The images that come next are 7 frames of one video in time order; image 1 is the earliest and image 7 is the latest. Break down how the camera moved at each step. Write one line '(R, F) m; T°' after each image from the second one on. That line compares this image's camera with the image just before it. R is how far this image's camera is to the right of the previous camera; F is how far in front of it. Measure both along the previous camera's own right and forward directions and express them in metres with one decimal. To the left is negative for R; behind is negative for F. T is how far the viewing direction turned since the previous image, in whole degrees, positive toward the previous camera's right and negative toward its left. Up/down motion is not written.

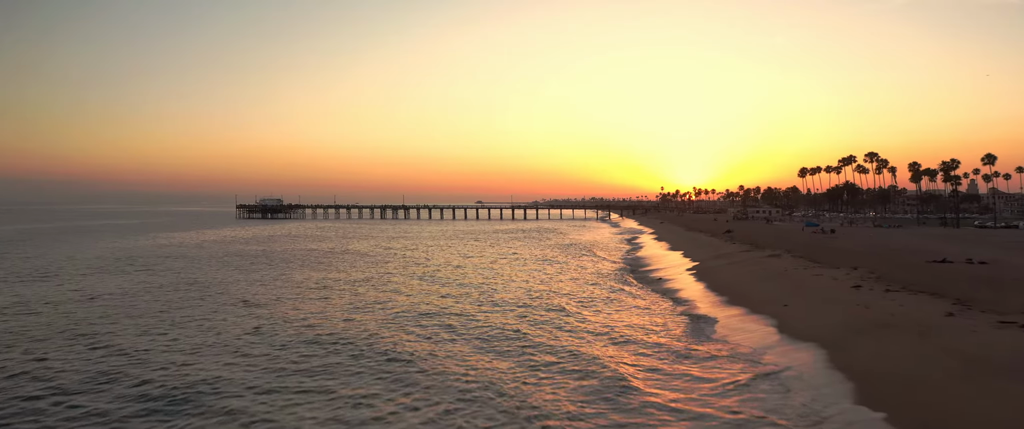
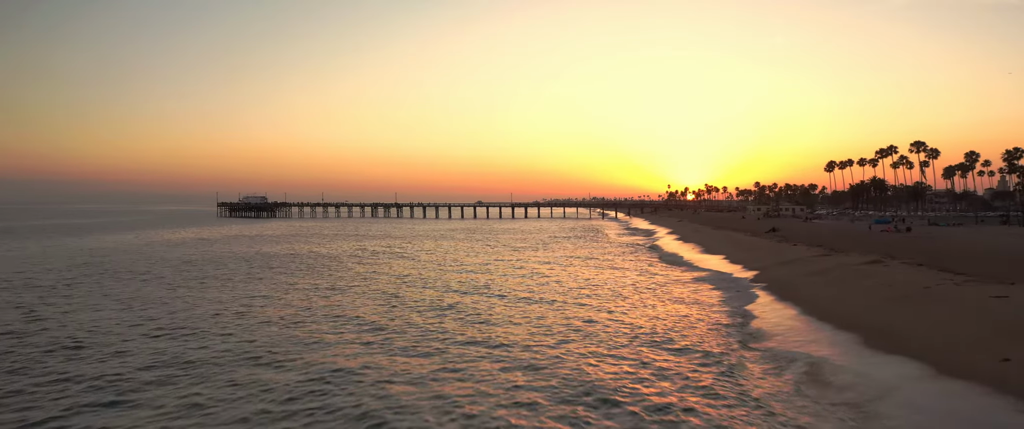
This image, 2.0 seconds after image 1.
(-0.1, +8.0) m; 0°
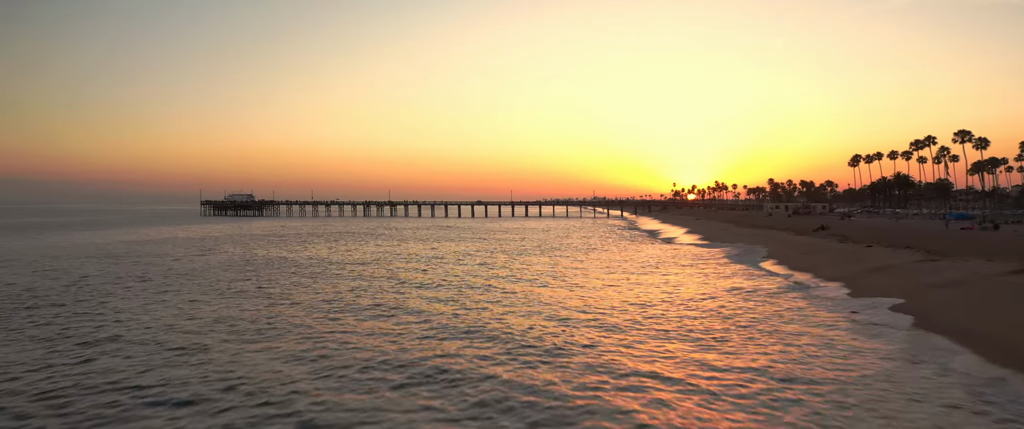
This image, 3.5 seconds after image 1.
(-0.3, +6.1) m; 0°
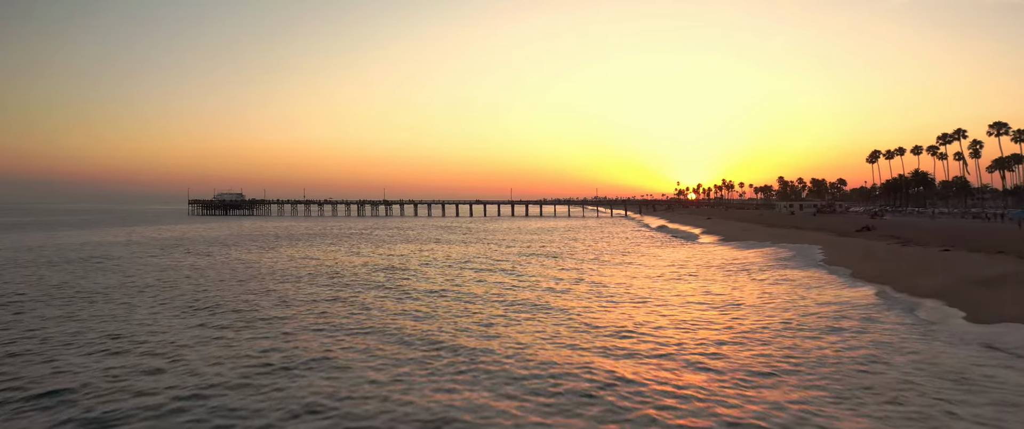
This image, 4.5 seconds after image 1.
(-0.3, +4.0) m; 0°
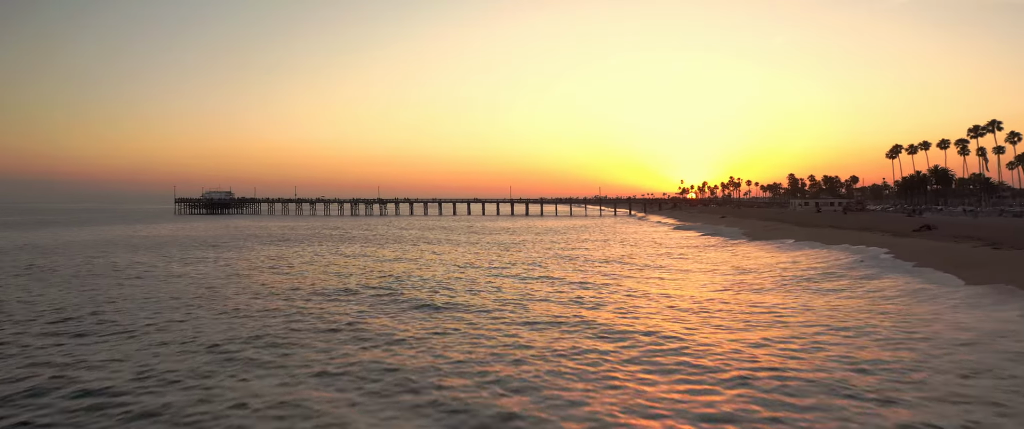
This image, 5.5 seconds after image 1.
(-0.4, +4.2) m; 0°
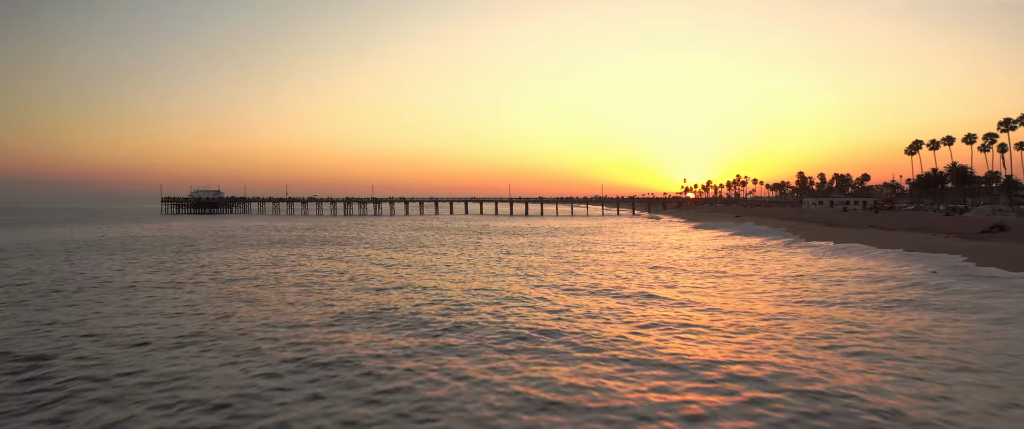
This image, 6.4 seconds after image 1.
(-0.3, +3.7) m; 0°
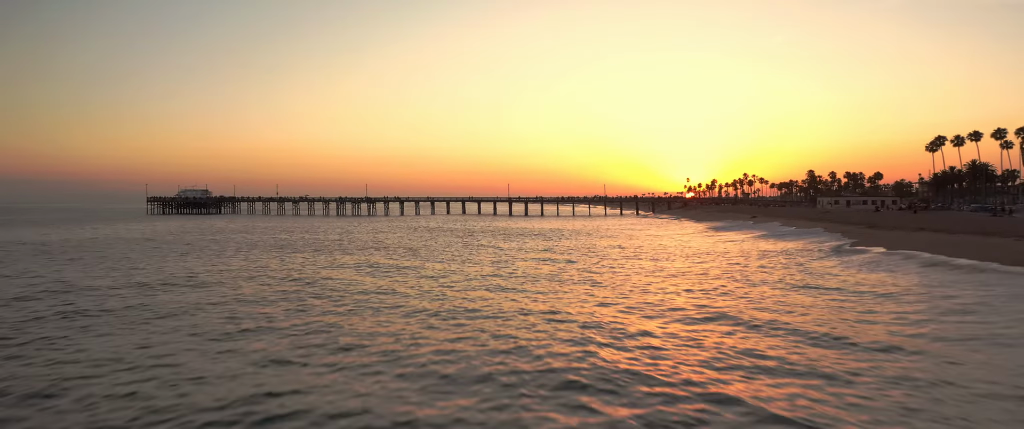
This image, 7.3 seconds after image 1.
(-0.4, +3.7) m; 0°
